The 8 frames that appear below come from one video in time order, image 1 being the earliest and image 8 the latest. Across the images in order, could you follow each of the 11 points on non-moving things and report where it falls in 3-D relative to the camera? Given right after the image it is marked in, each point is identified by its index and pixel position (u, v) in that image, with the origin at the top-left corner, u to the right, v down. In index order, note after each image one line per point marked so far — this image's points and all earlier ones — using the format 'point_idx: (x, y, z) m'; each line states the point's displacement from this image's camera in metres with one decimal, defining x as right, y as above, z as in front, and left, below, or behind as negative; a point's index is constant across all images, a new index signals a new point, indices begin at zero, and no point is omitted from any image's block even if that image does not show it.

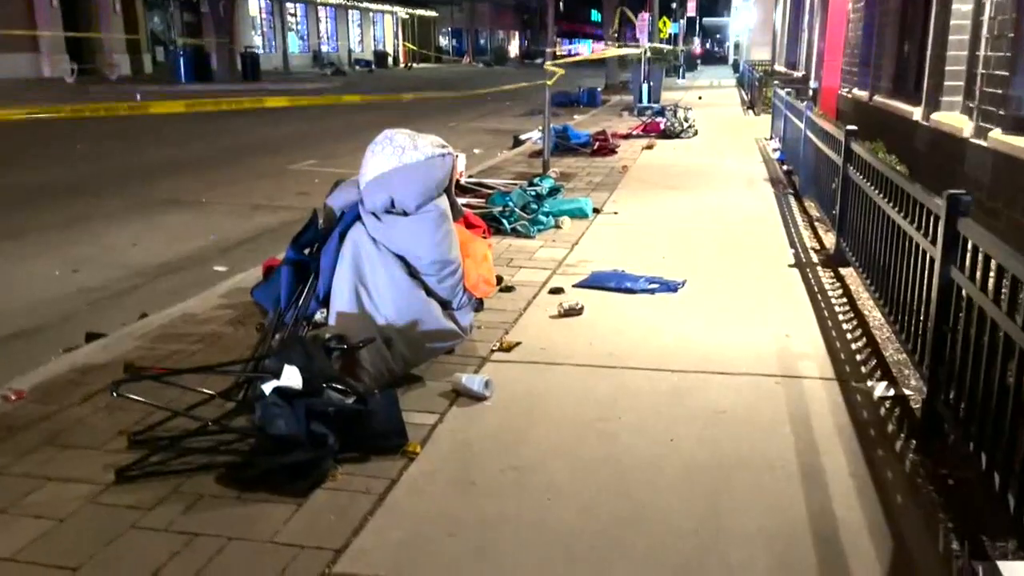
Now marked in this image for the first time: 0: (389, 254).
0: (-0.6, +0.2, +4.2) m
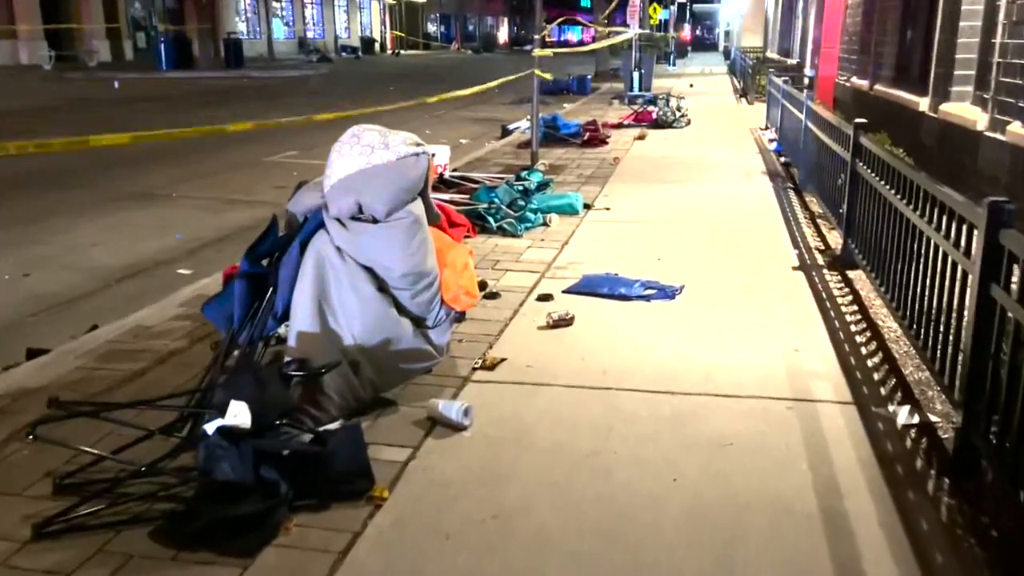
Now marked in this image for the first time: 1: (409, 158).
0: (-0.7, +0.1, +3.8) m
1: (-0.5, +0.6, +3.8) m
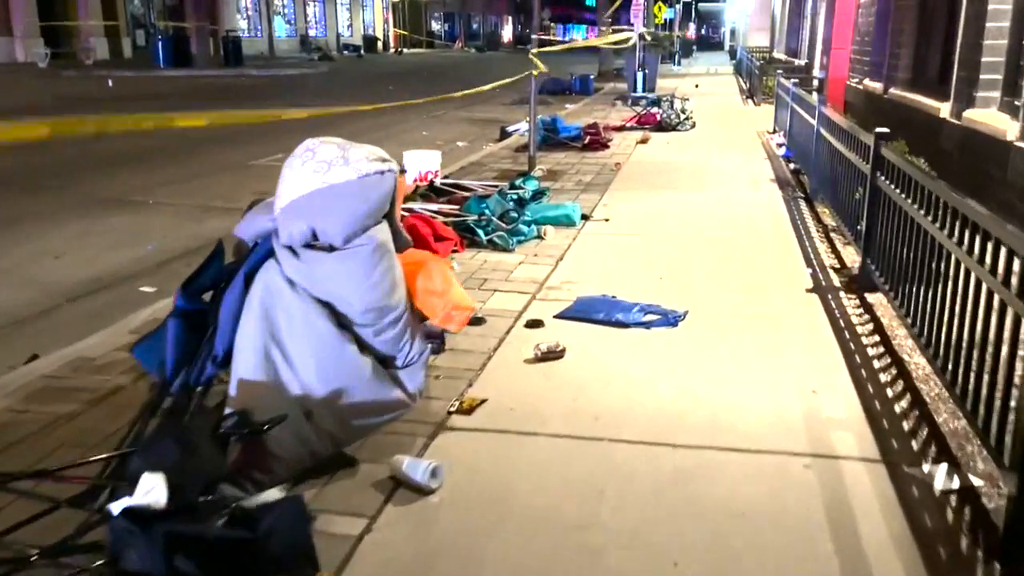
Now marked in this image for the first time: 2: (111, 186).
0: (-0.8, -0.1, +3.3) m
1: (-0.6, +0.5, +3.3) m
2: (-4.9, +1.2, +10.0) m
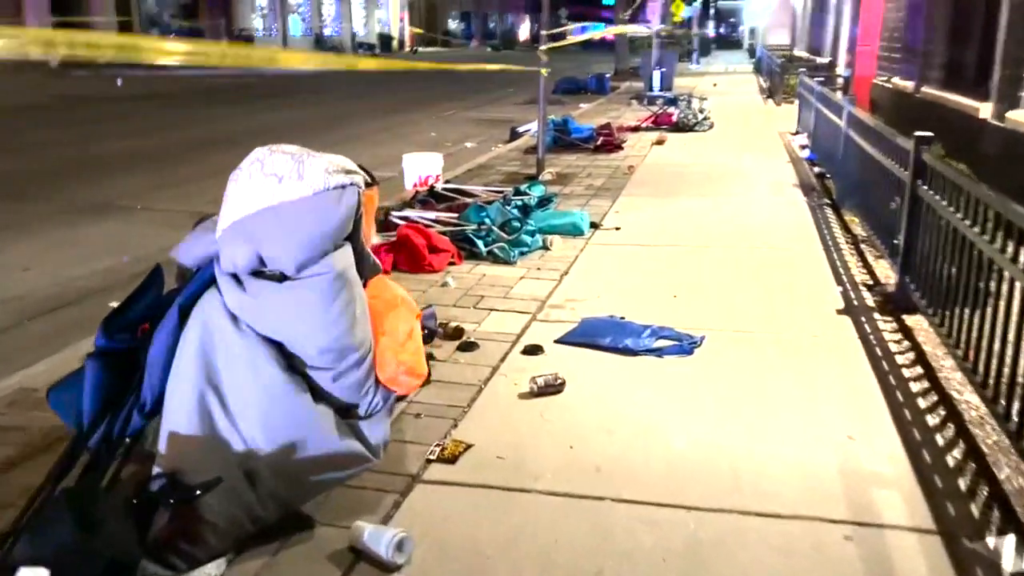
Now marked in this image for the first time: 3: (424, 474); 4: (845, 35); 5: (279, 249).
0: (-0.9, -0.2, +2.8) m
1: (-0.6, +0.3, +2.8) m
2: (-4.8, +1.1, +9.5) m
3: (-0.3, -0.7, +3.2) m
4: (+6.6, +5.0, +16.0) m
5: (-0.8, +0.1, +2.7) m
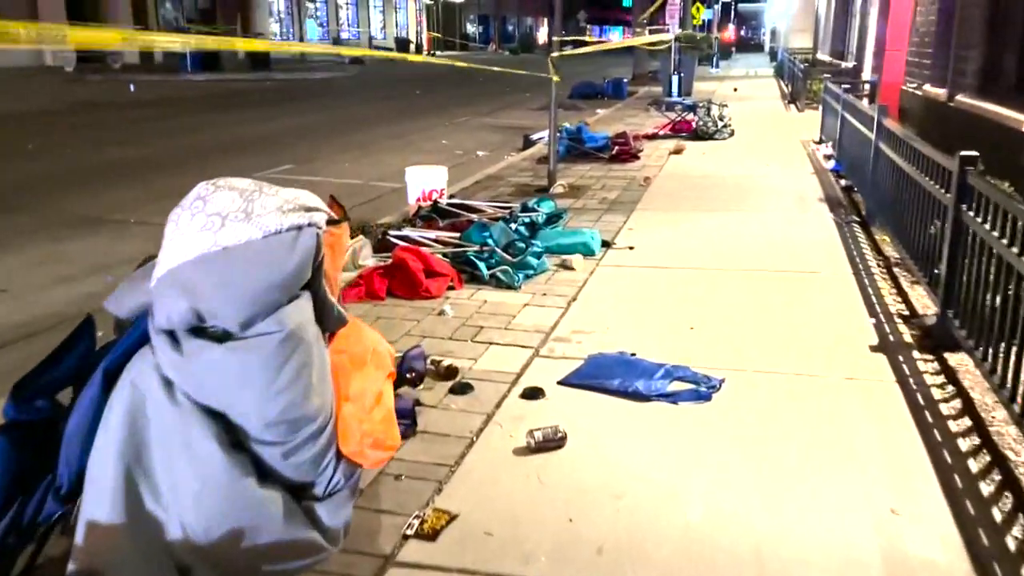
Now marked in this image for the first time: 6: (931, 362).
0: (-0.9, -0.4, +2.3) m
1: (-0.7, +0.2, +2.4) m
2: (-4.7, +1.0, +9.2) m
3: (-0.4, -0.9, +2.8) m
4: (+6.8, +4.7, +15.5) m
5: (-0.8, 0.0, +2.3) m
6: (+2.3, -0.4, +4.5) m
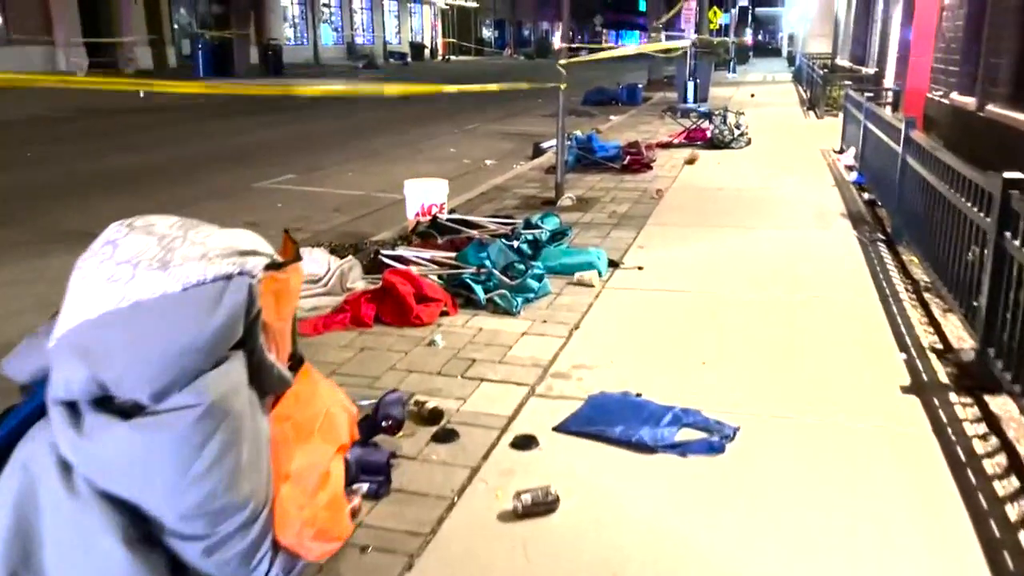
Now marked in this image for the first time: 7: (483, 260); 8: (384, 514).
0: (-1.0, -0.5, +1.9) m
1: (-0.8, 0.0, +2.0) m
2: (-4.7, +0.8, +8.9) m
3: (-0.5, -1.1, +2.4) m
4: (+7.0, +4.5, +14.9) m
5: (-0.9, -0.2, +1.9) m
6: (+2.3, -0.6, +4.1) m
7: (-0.2, +0.2, +5.8) m
8: (-0.5, -0.9, +3.1) m
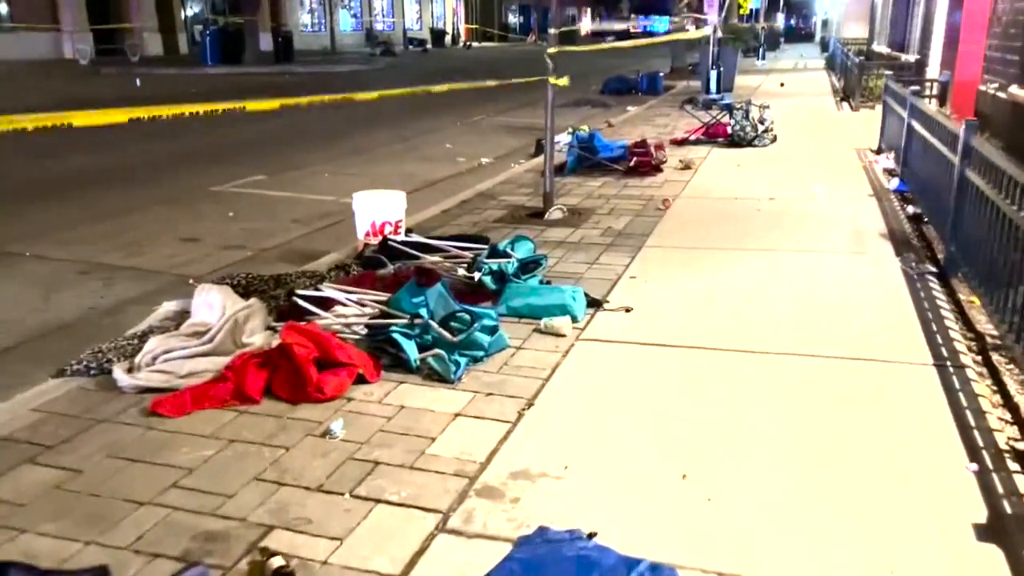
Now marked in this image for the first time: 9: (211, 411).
0: (-1.4, -0.9, +0.7) m
1: (-1.2, -0.3, +0.8) m
2: (-4.9, +0.6, +7.8) m
3: (-0.9, -1.4, +1.2) m
4: (+7.1, +4.3, +13.4) m
5: (-1.3, -0.5, +0.7) m
6: (+1.9, -0.9, +2.7) m
7: (-0.5, -0.1, +4.6) m
8: (-0.9, -1.2, +1.9) m
9: (-1.4, -0.6, +3.8) m
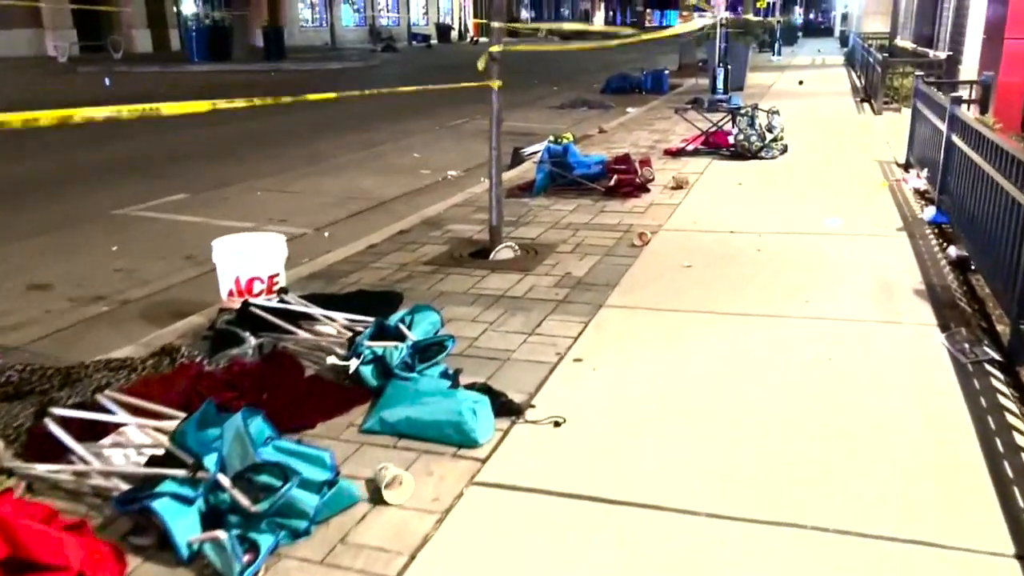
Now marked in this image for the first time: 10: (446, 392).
0: (-2.1, -1.3, -0.8) m
1: (-1.8, -0.8, -0.8) m
2: (-5.4, +0.1, +6.3) m
3: (-1.5, -1.9, -0.4) m
4: (+6.7, +3.8, +11.6) m
5: (-2.0, -1.0, -0.8) m
6: (+1.3, -1.4, +1.1) m
7: (-1.1, -0.6, +3.0) m
8: (-1.5, -1.7, +0.3) m
9: (-2.0, -1.0, +2.2) m
10: (-0.3, -0.5, +3.6) m
